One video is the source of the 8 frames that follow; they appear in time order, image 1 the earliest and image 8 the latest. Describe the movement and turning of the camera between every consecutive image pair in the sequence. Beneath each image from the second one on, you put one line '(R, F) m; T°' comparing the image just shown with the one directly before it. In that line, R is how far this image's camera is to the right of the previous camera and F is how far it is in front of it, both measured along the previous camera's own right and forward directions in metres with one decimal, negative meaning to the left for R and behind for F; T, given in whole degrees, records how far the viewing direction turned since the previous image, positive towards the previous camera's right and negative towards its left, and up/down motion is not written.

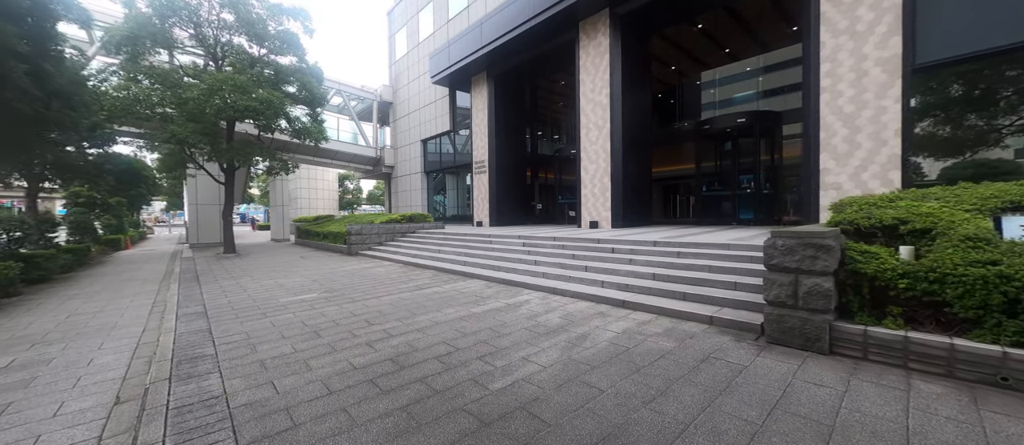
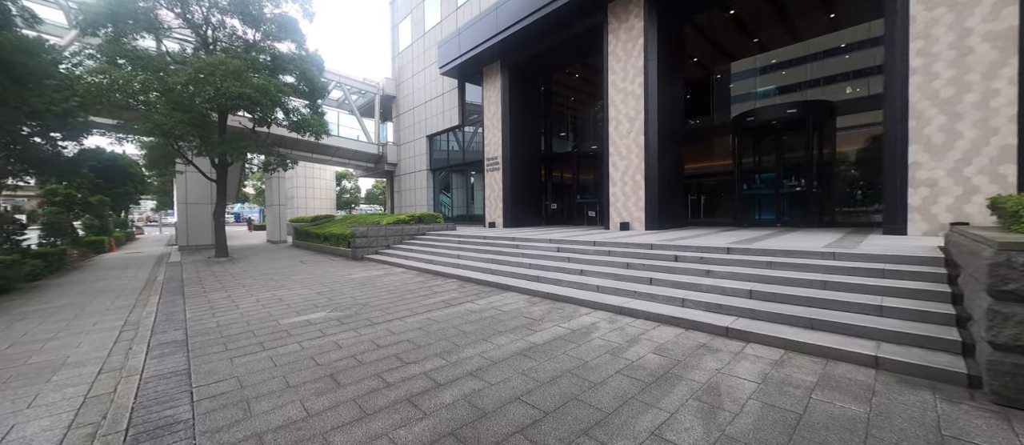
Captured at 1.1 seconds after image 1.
(-0.9, +1.1) m; +1°
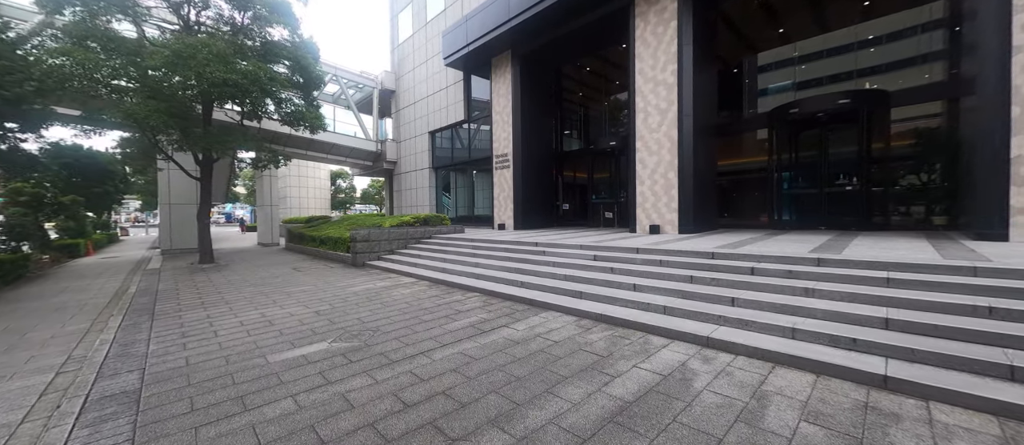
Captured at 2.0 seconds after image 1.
(-0.7, +1.1) m; +1°
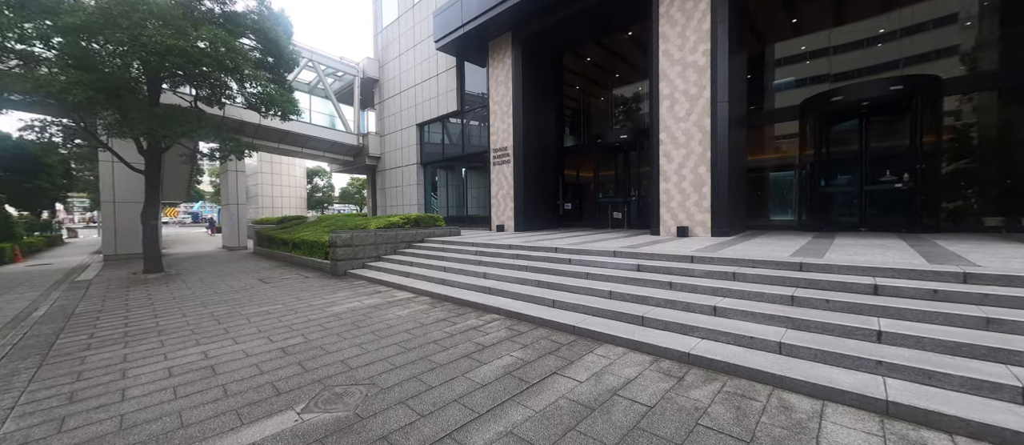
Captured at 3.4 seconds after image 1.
(-0.7, +1.4) m; +3°
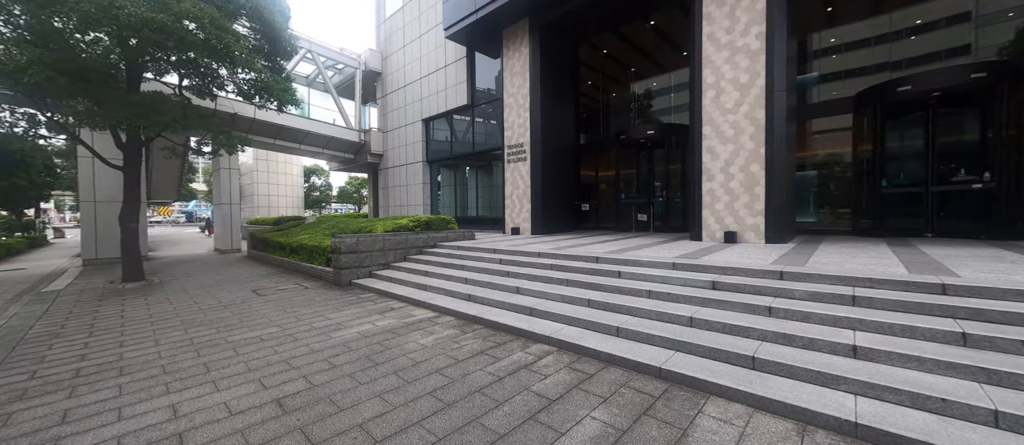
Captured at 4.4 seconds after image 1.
(-0.7, +1.0) m; 0°
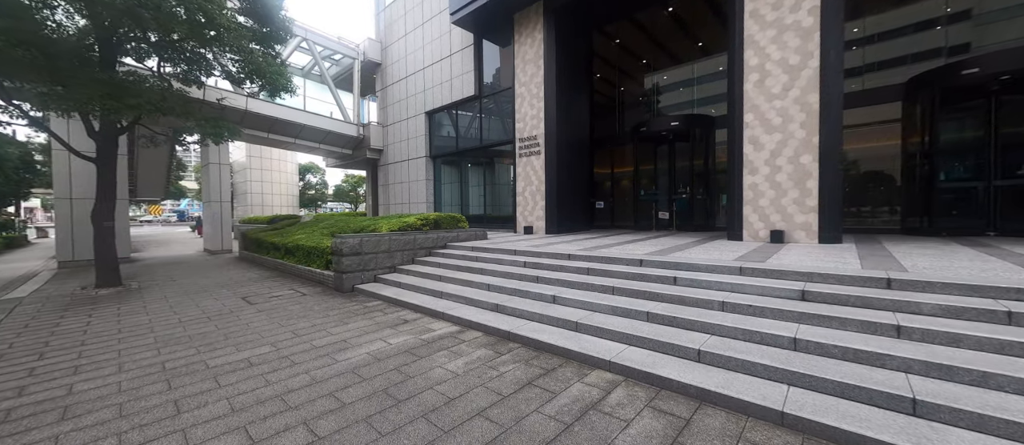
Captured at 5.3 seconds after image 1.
(-0.6, +0.9) m; +1°
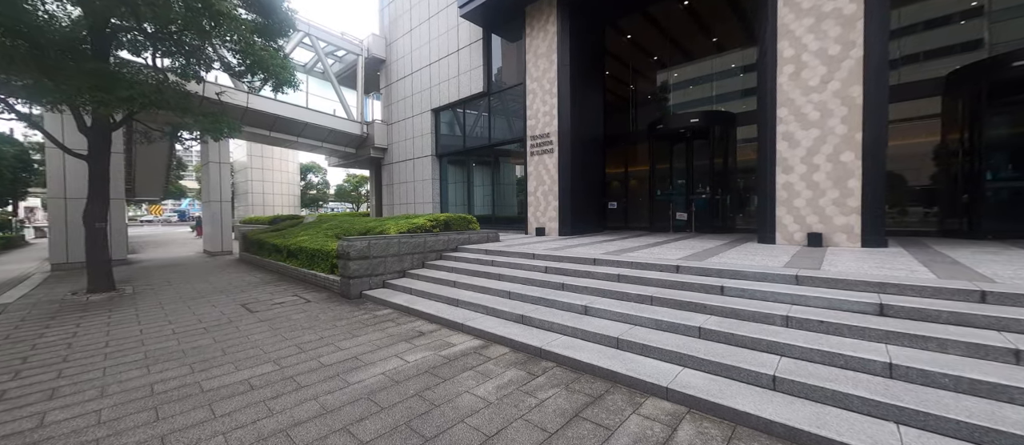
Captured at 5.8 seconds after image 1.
(-0.4, +0.5) m; 0°
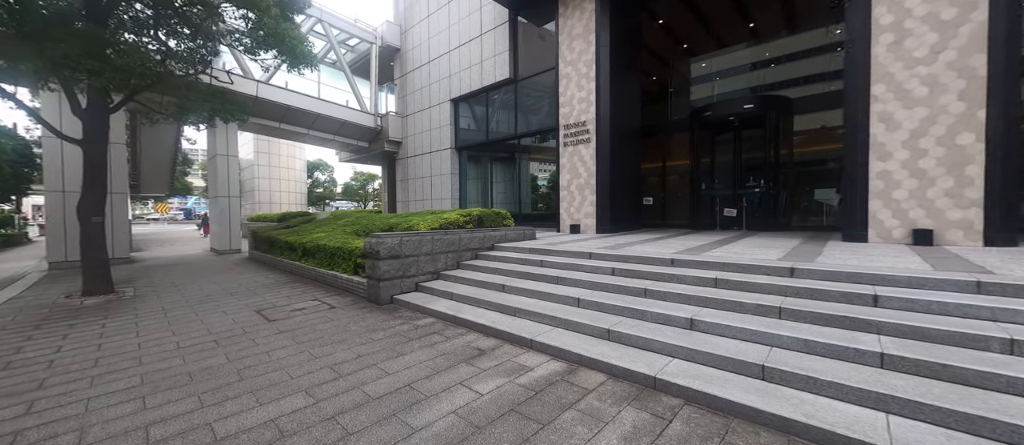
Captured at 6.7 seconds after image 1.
(-0.9, +0.9) m; -1°
